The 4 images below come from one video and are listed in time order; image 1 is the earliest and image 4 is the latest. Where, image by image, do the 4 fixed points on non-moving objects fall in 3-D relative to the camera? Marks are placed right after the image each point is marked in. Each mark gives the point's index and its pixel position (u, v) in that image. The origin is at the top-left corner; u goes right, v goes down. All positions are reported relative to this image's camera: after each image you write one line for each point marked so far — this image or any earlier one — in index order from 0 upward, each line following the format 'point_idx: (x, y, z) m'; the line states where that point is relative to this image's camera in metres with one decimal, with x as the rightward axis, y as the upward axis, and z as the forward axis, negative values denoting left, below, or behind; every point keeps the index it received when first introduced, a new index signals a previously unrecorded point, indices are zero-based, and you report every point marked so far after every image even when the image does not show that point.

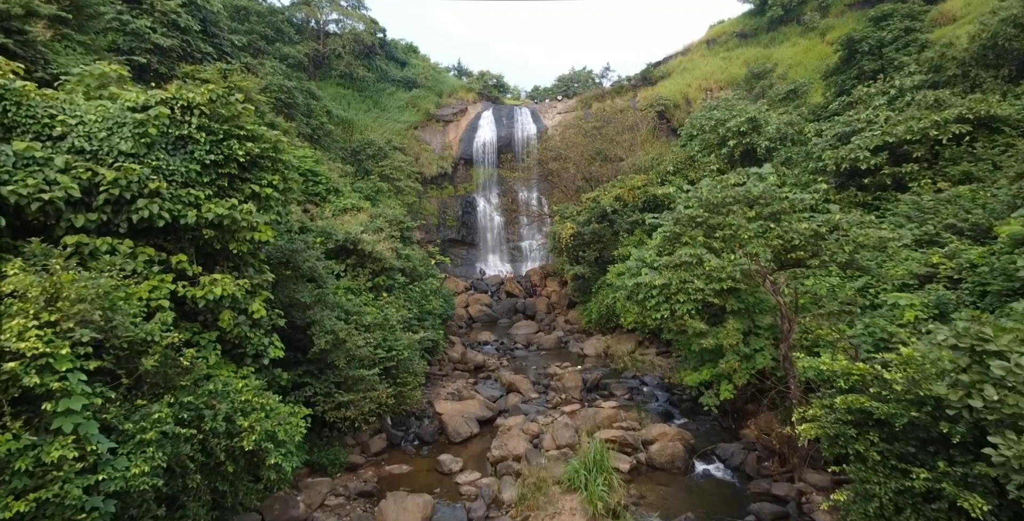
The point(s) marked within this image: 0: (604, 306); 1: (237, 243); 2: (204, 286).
0: (+2.2, -1.1, +13.1) m
1: (-2.6, +0.2, +5.2) m
2: (-2.7, -0.2, +4.9) m
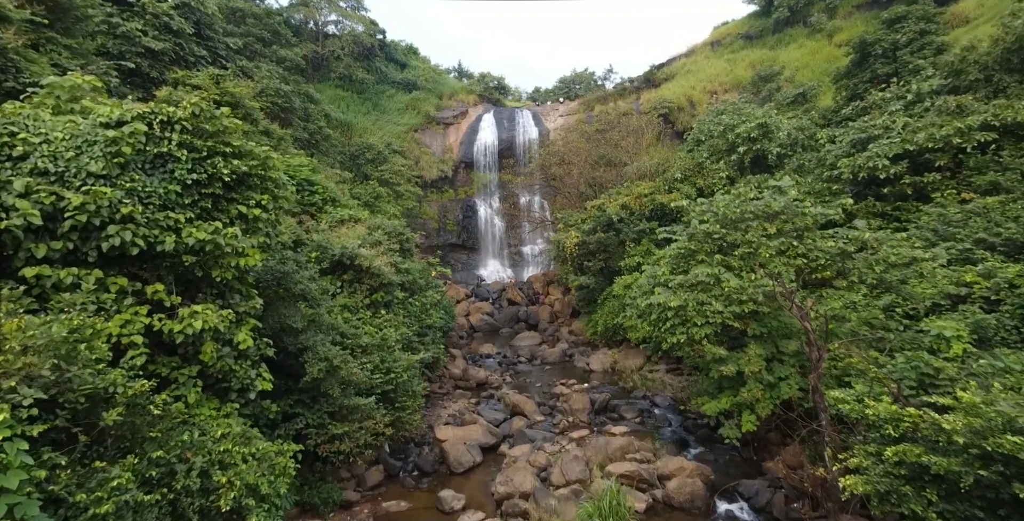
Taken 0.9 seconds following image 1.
0: (+2.3, -1.4, +12.6) m
1: (-2.5, -0.1, +4.8) m
2: (-2.7, -0.5, +4.5) m
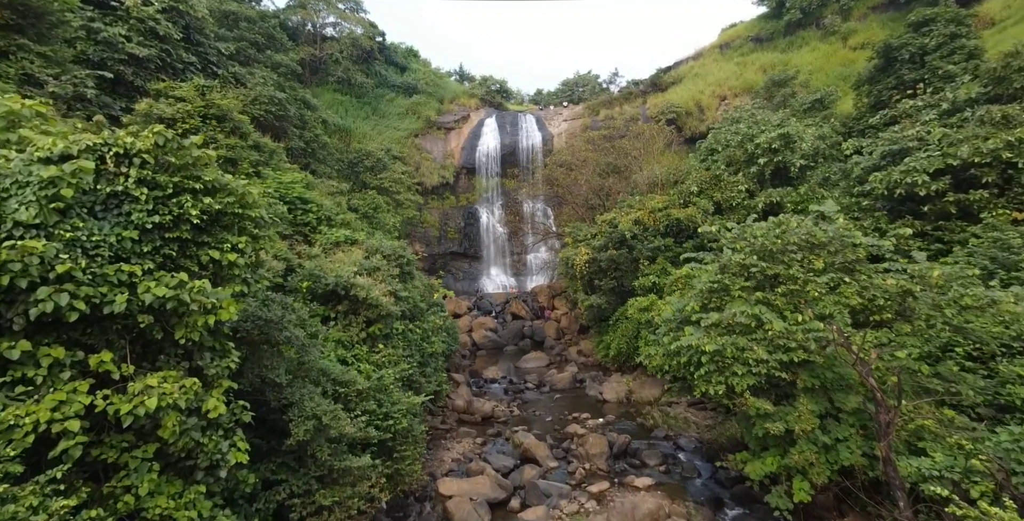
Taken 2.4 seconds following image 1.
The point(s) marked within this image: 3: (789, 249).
0: (+2.4, -1.8, +11.9) m
1: (-2.4, -0.5, +4.0) m
2: (-2.5, -0.9, +3.7) m
3: (+3.1, +0.1, +6.2) m
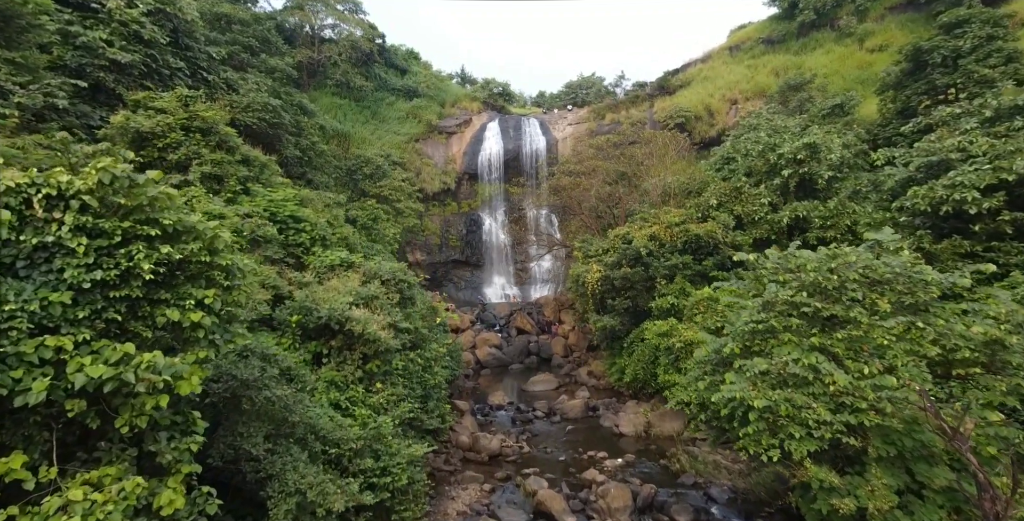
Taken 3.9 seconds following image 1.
0: (+2.6, -2.2, +11.0) m
1: (-2.2, -0.9, +3.2) m
2: (-2.4, -1.3, +2.9) m
3: (+3.3, -0.3, +5.4) m
